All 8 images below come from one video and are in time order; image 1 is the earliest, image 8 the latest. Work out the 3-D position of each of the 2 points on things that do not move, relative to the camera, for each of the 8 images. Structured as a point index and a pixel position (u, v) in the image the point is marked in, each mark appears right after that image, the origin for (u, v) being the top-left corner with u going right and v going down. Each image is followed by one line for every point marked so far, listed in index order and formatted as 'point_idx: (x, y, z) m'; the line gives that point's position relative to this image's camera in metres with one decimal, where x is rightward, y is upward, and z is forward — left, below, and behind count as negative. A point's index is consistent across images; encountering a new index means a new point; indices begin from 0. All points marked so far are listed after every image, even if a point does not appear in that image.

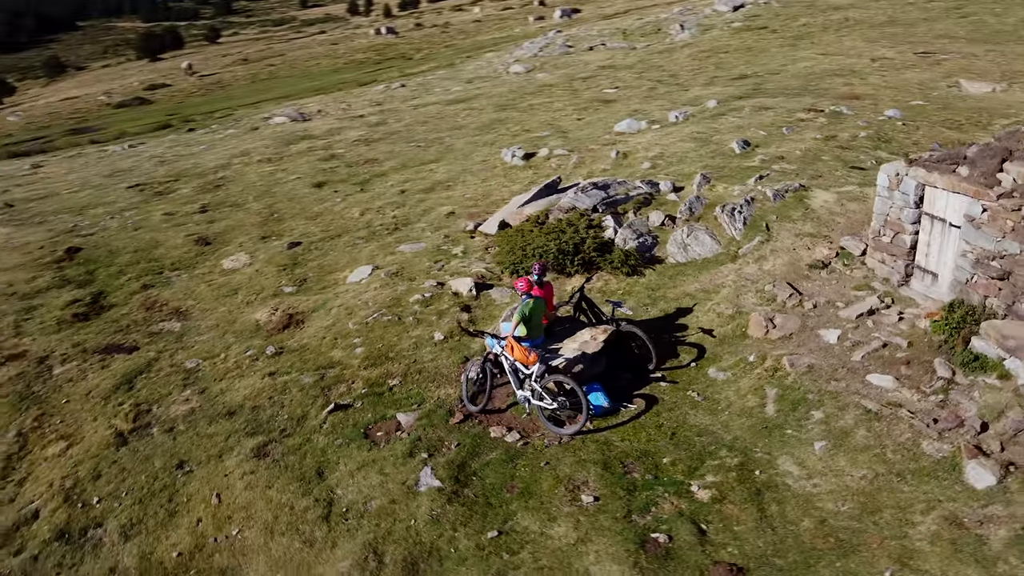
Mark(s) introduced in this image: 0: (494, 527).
0: (-0.2, -2.9, +9.8) m
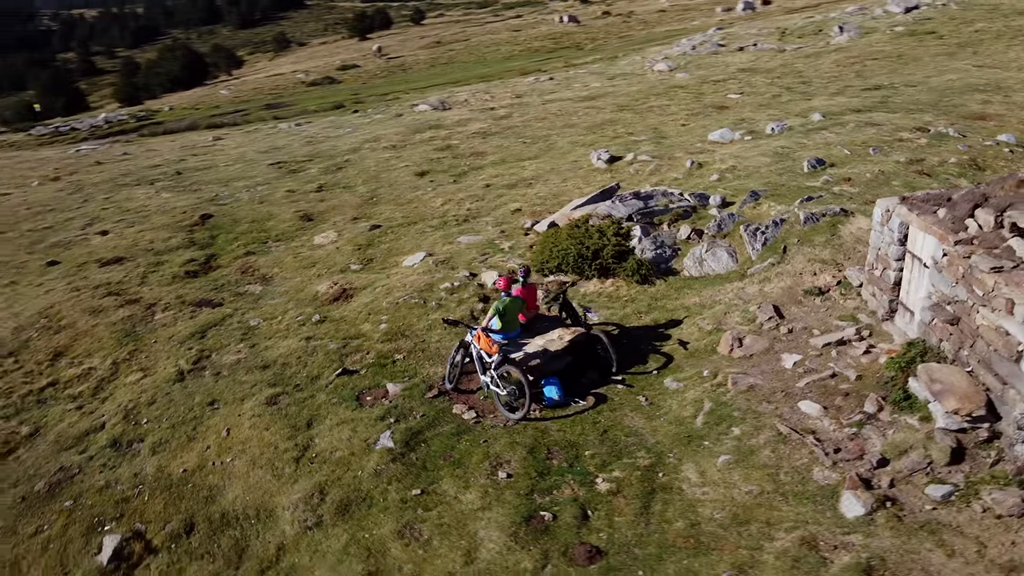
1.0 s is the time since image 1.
0: (-1.3, -2.9, +11.6) m
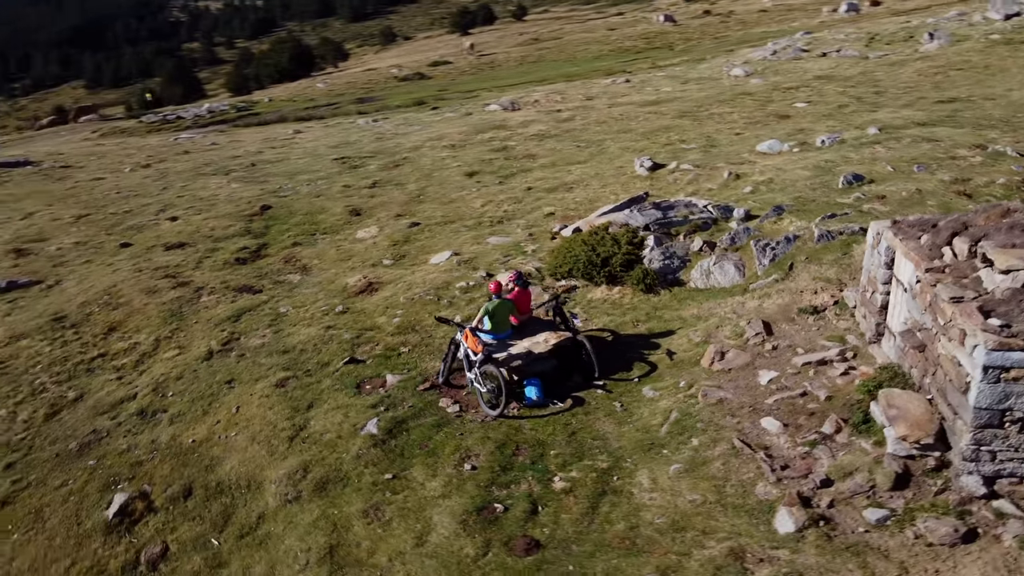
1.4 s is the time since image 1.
0: (-1.9, -2.9, +12.5) m
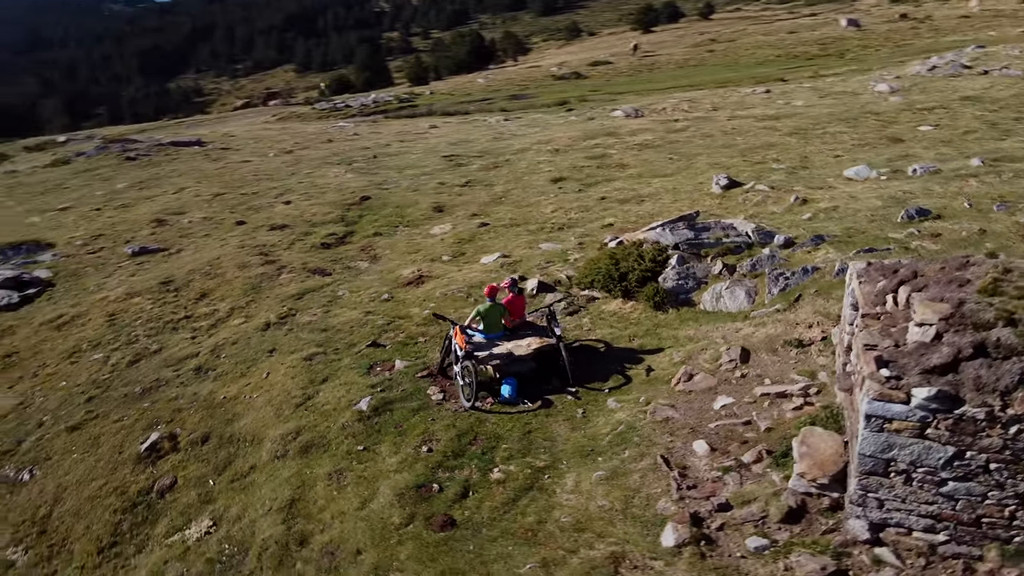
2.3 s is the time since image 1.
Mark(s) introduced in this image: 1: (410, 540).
0: (-2.6, -2.8, +14.2) m
1: (-1.5, -3.7, +11.8) m
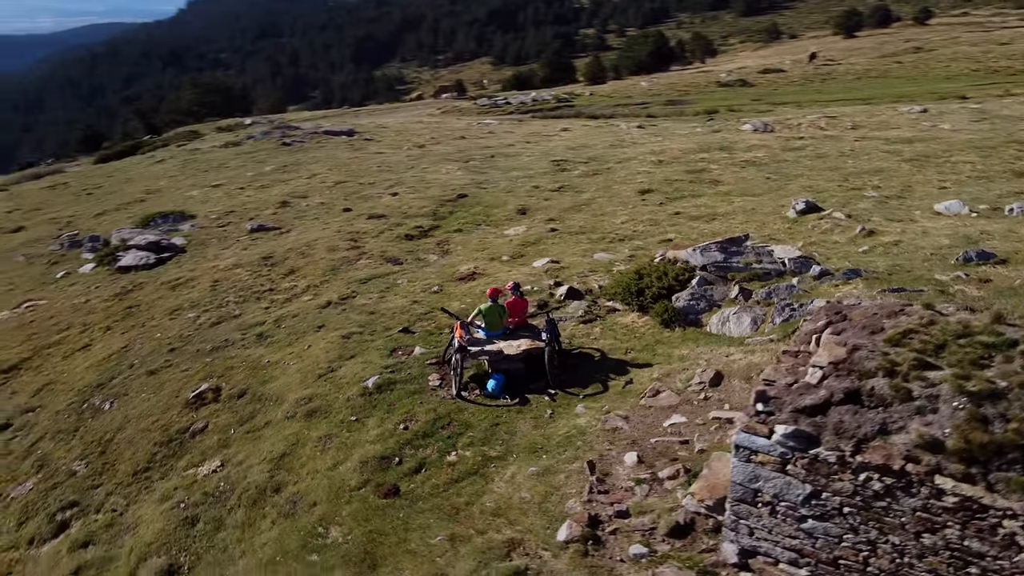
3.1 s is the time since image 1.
0: (-3.1, -2.6, +16.2) m
1: (-2.6, -3.6, +13.6) m
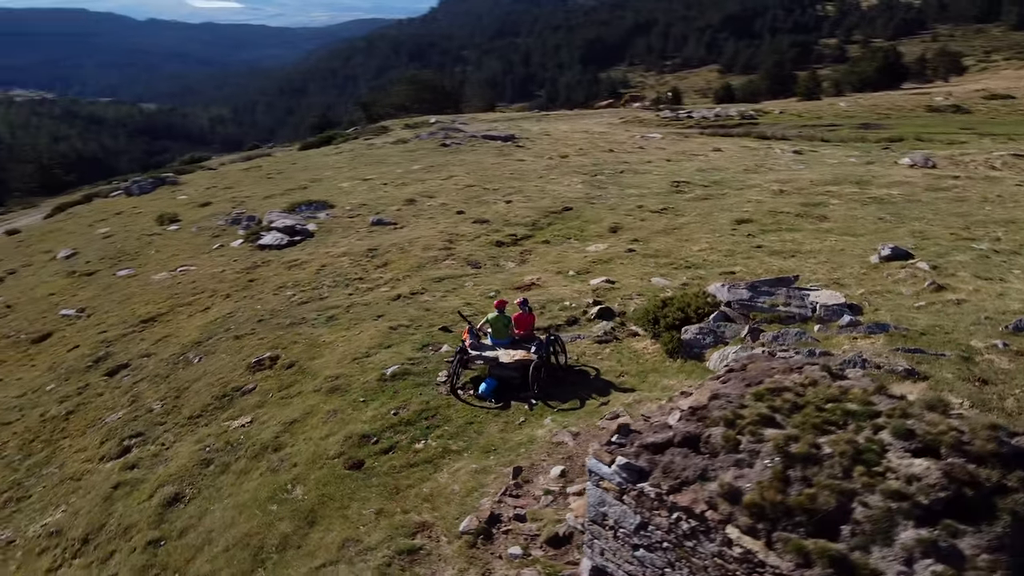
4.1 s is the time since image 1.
0: (-3.4, -2.5, +18.4) m
1: (-3.7, -3.6, +15.8) m
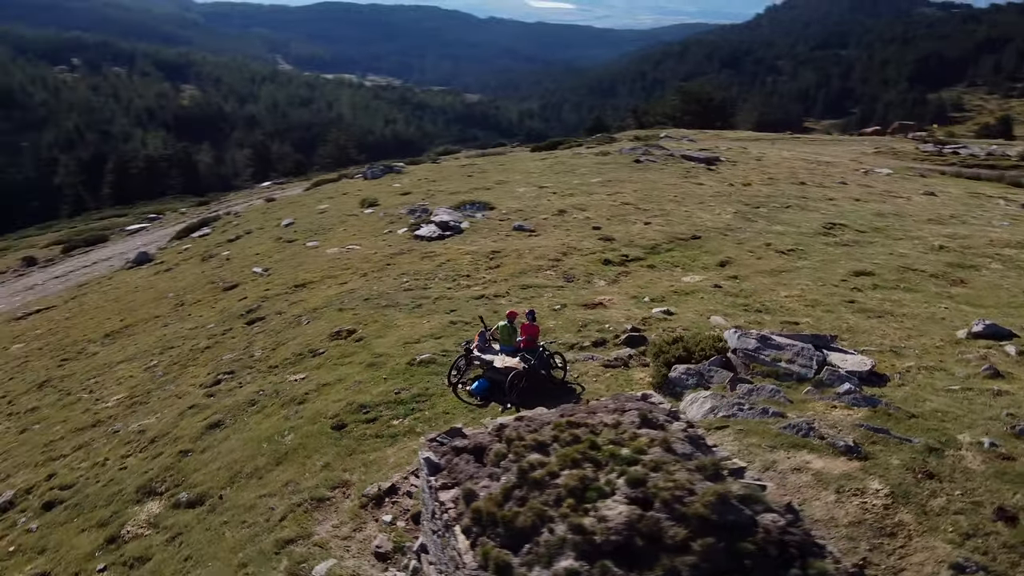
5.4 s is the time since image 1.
0: (-3.3, -2.4, +21.5) m
1: (-4.6, -3.3, +19.1) m
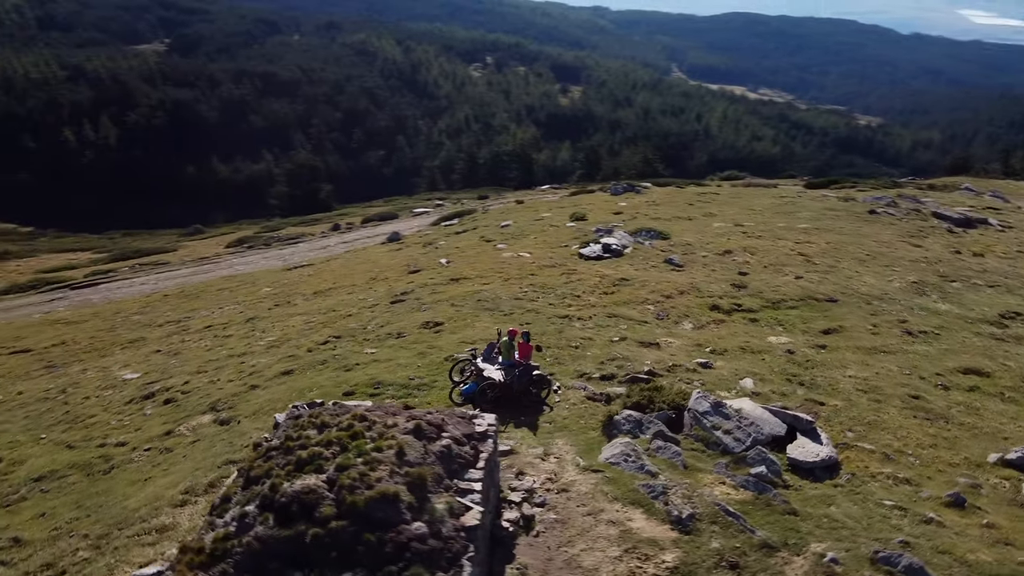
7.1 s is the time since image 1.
0: (-2.8, -2.4, +25.1) m
1: (-5.1, -3.0, +23.6) m
